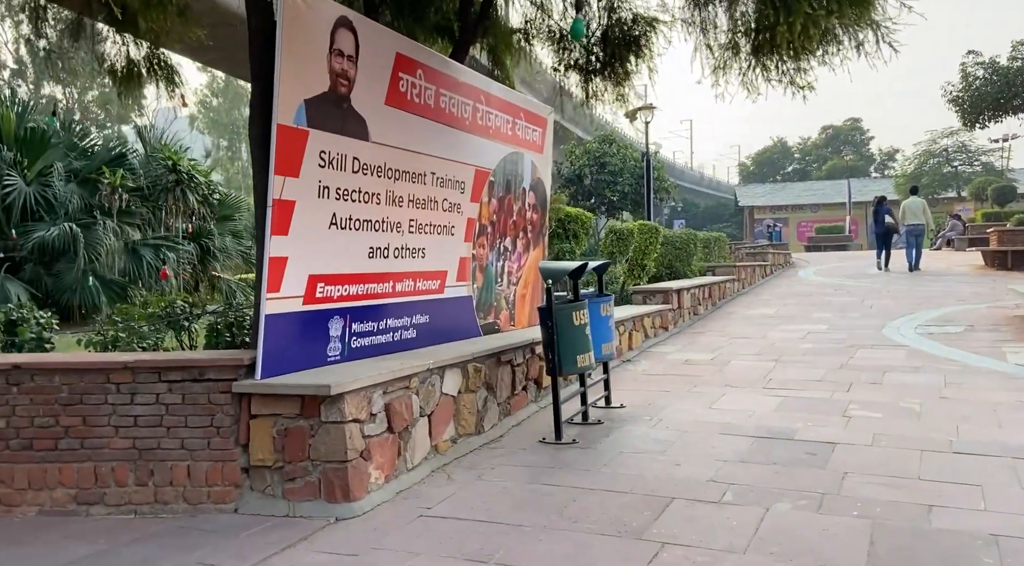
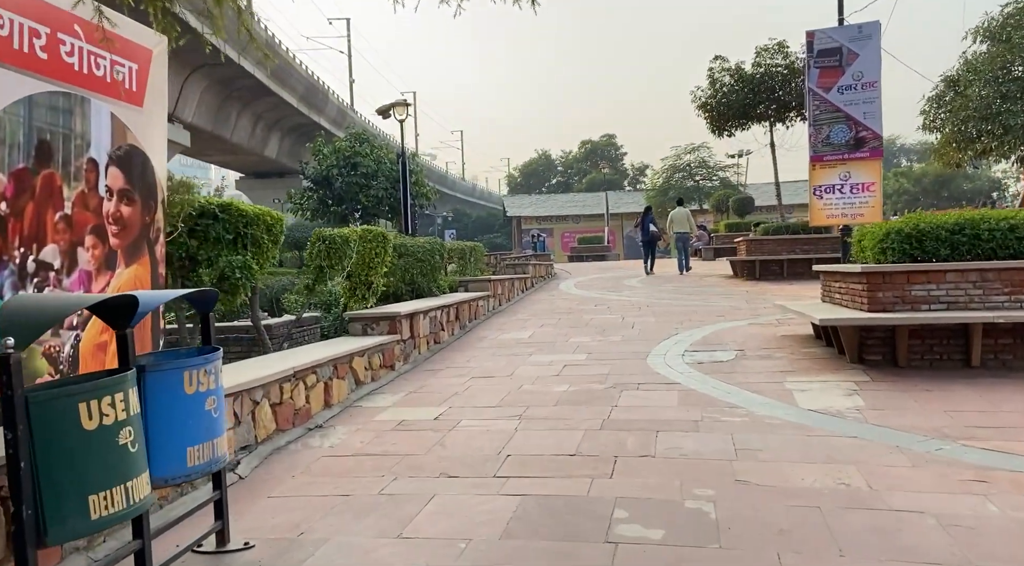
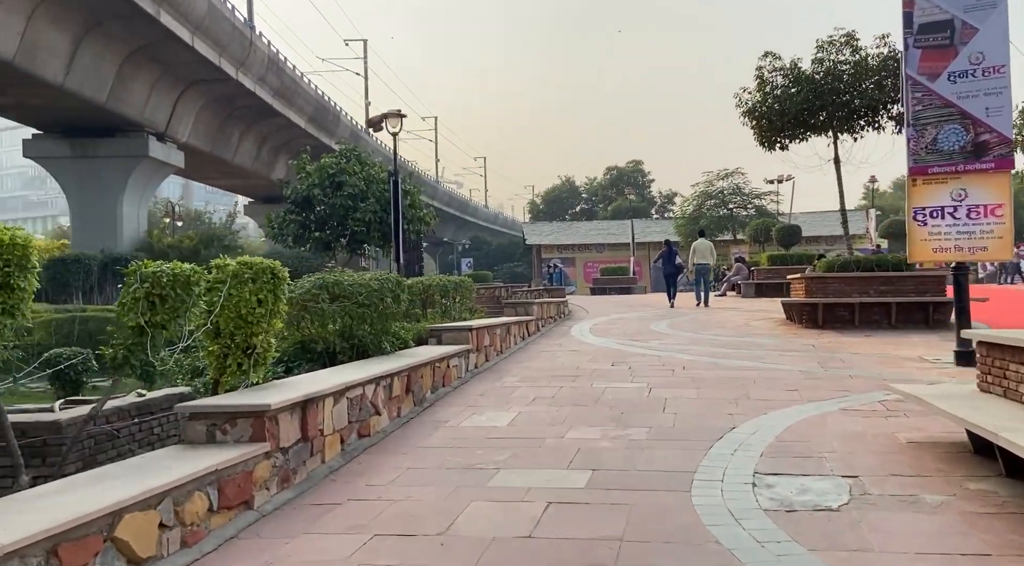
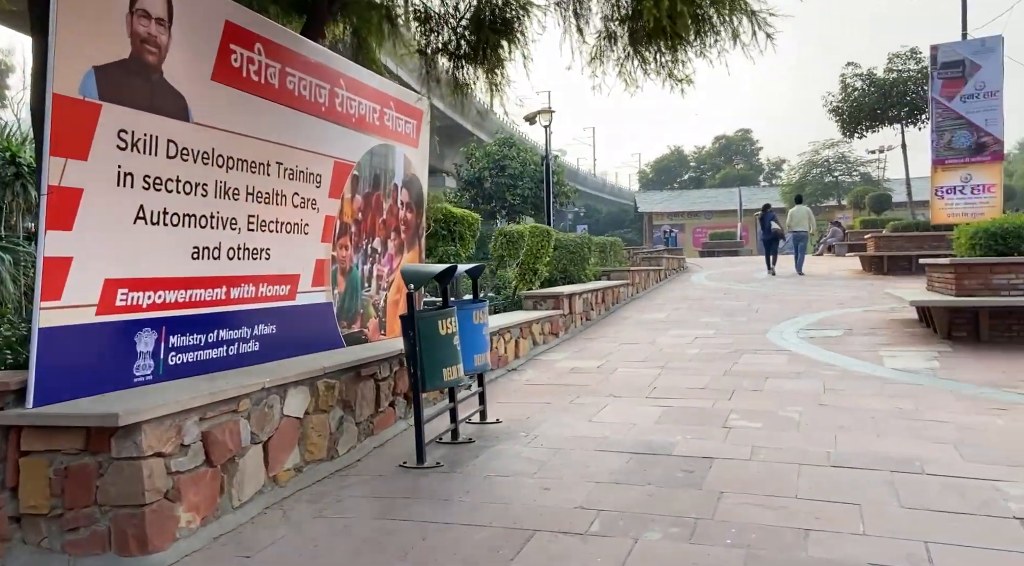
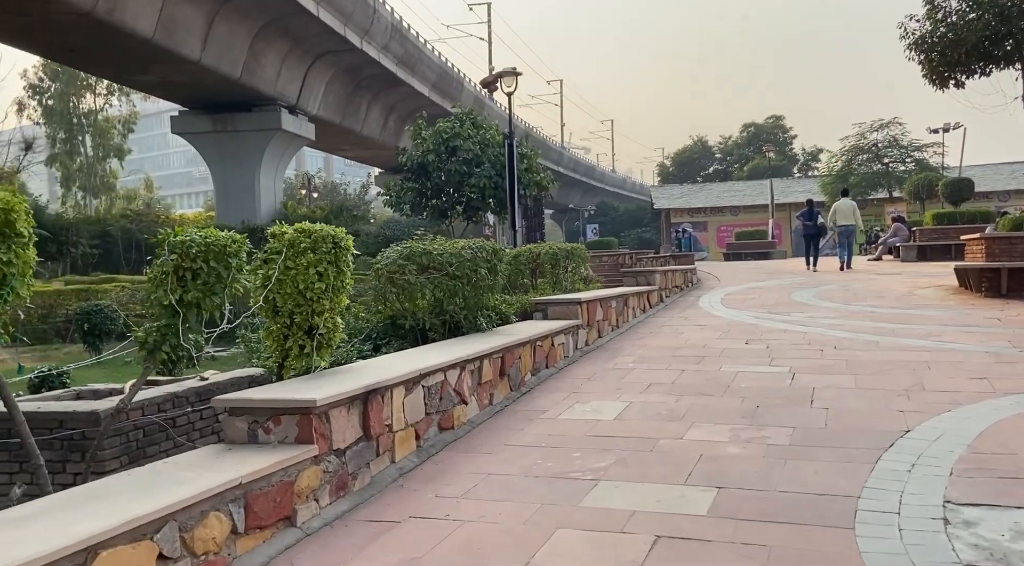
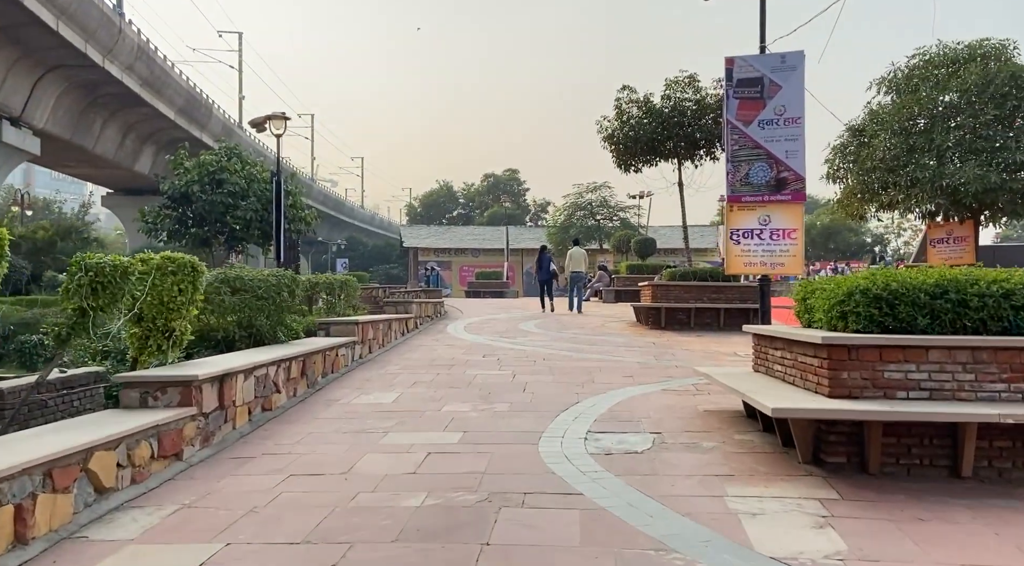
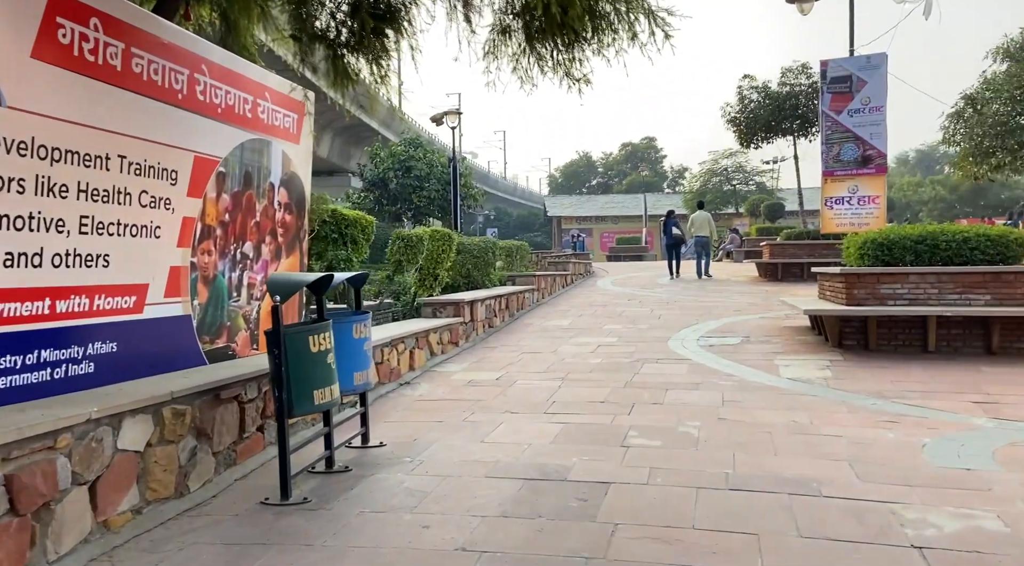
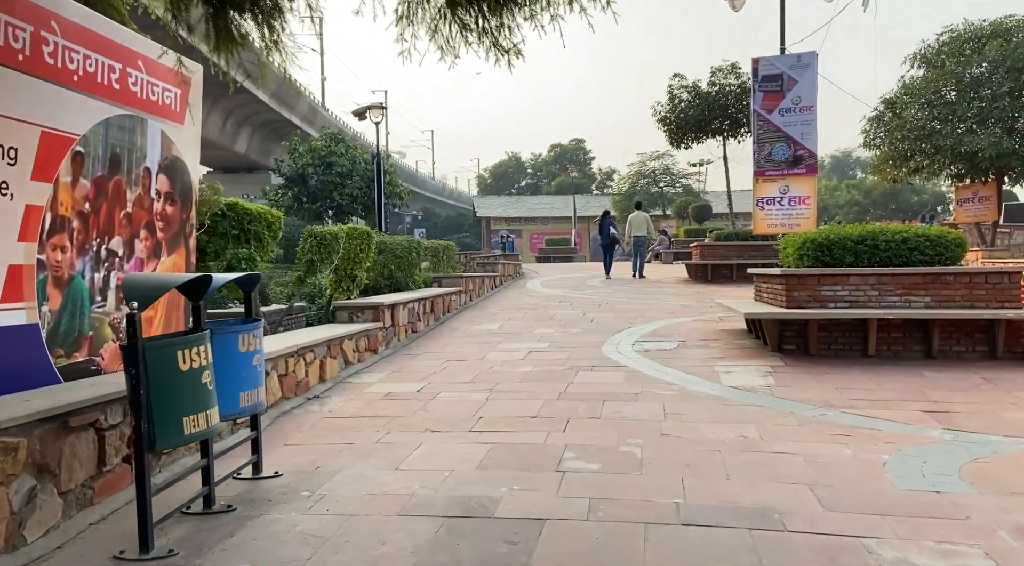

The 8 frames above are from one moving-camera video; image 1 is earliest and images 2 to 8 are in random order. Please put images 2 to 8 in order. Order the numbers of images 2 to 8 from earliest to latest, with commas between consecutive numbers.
4, 7, 8, 2, 6, 3, 5
